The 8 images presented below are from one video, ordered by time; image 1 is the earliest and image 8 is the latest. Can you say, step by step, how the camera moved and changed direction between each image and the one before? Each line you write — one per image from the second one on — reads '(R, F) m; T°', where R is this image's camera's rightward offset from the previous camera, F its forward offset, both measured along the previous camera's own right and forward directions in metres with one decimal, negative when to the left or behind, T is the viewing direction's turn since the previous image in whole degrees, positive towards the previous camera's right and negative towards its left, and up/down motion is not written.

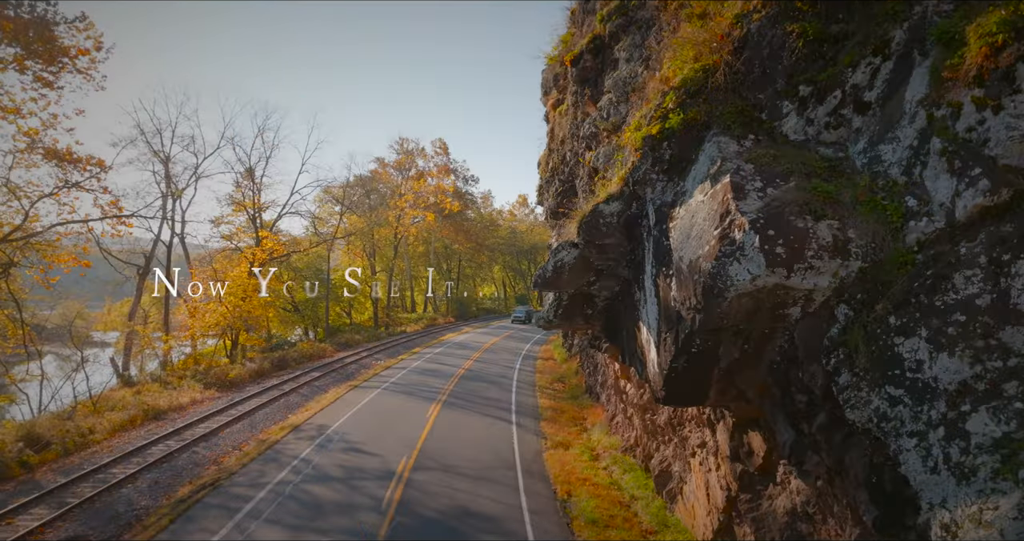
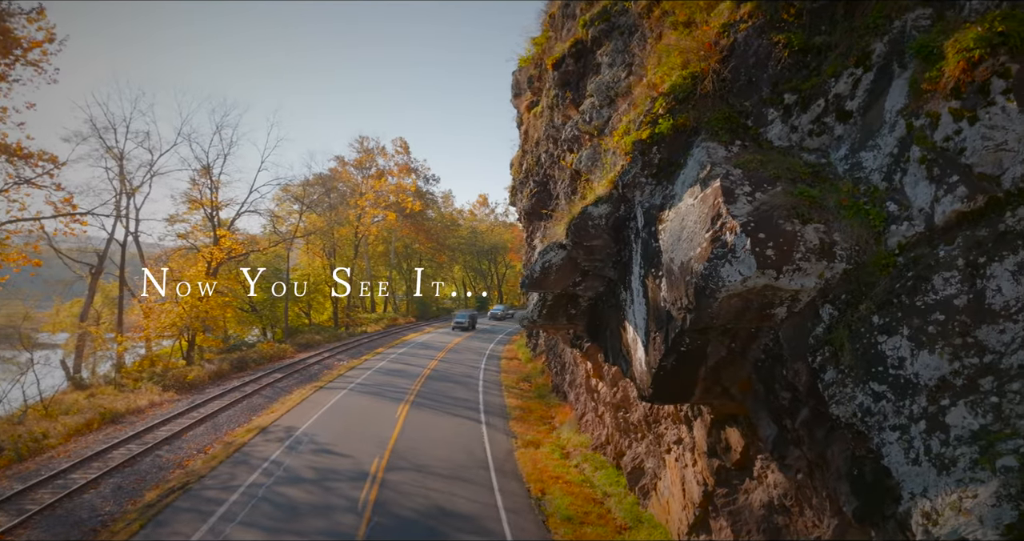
(-0.2, 0.0) m; +3°
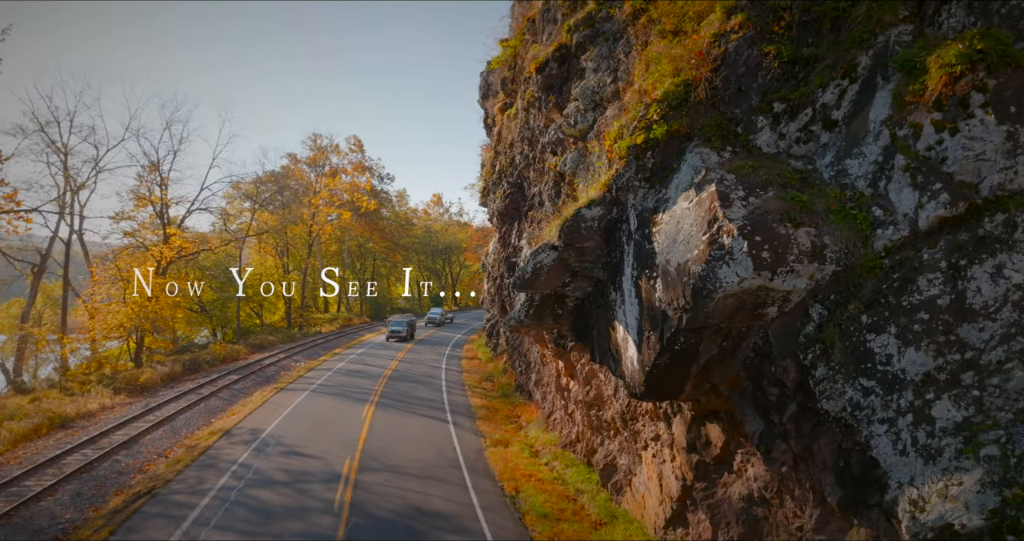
(-0.3, 0.0) m; +4°
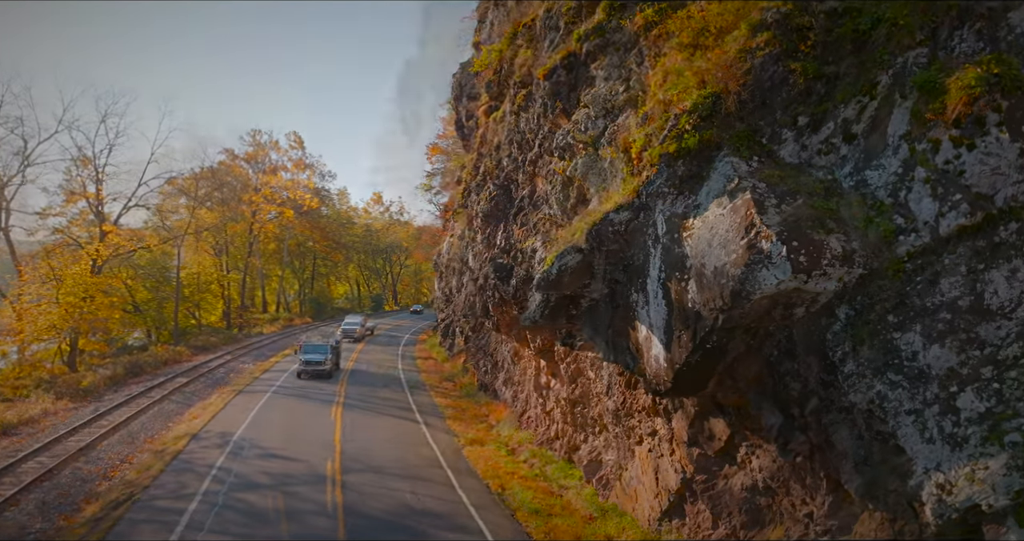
(-0.8, -0.2) m; +3°
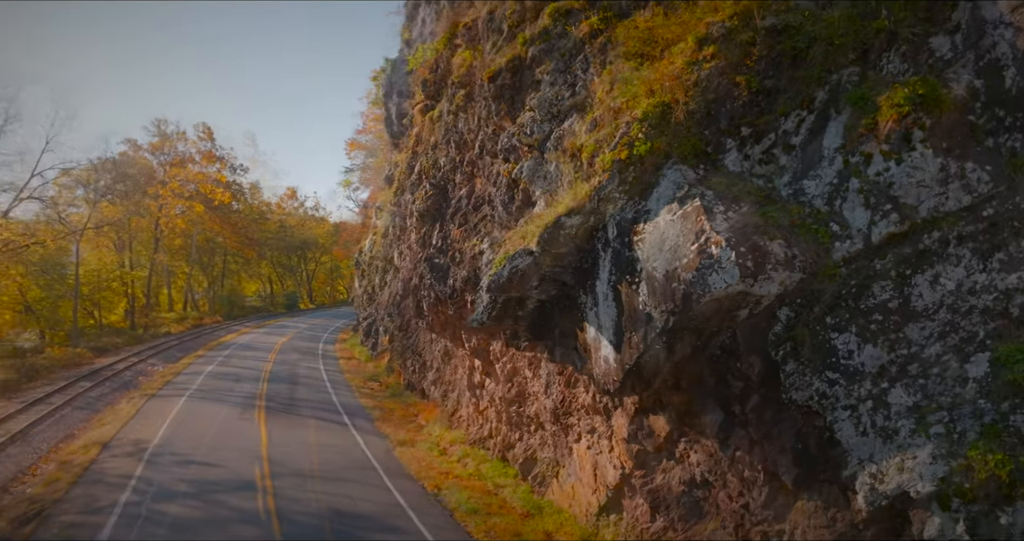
(-0.2, +0.2) m; +8°
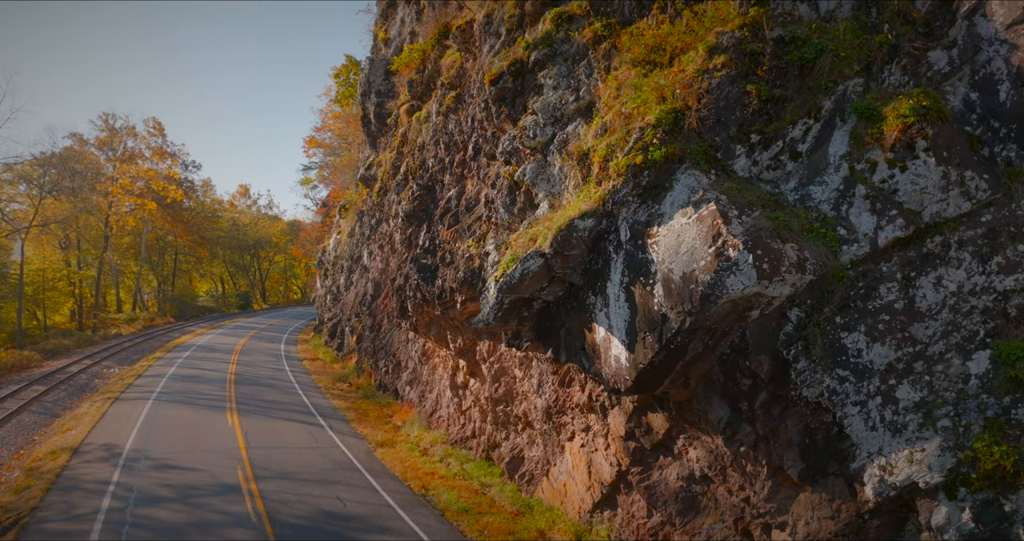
(-0.5, -0.1) m; +2°
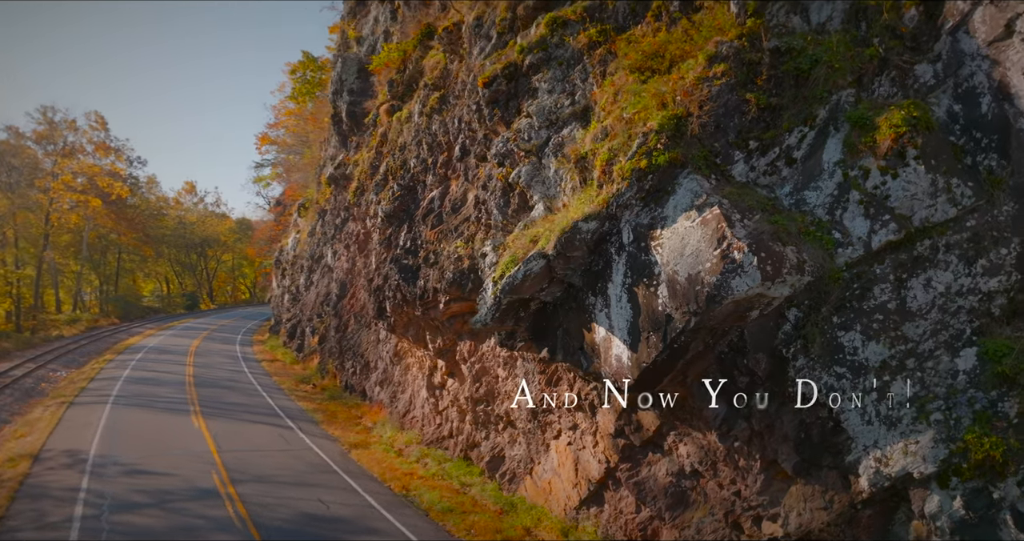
(-0.4, -0.1) m; +3°
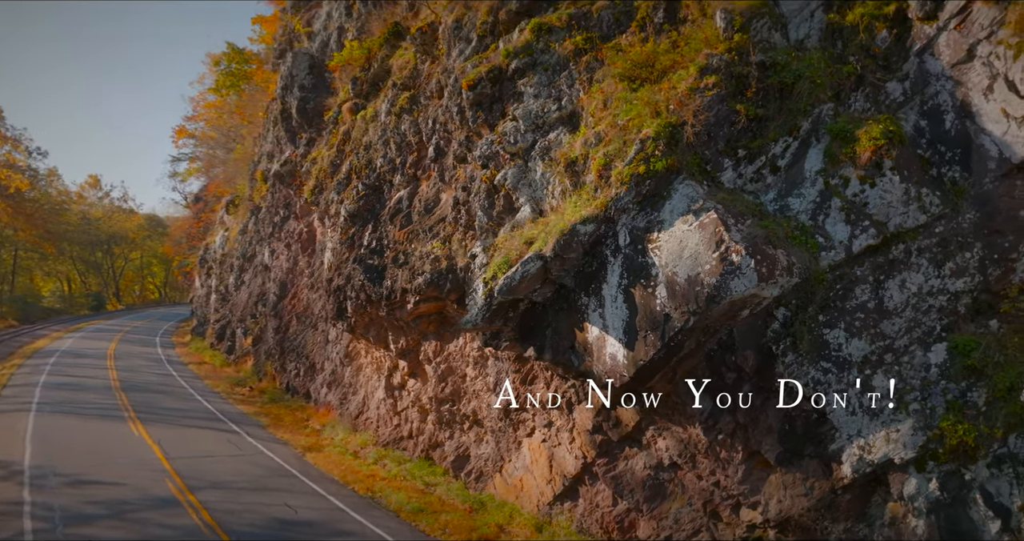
(-0.6, -0.1) m; +5°
